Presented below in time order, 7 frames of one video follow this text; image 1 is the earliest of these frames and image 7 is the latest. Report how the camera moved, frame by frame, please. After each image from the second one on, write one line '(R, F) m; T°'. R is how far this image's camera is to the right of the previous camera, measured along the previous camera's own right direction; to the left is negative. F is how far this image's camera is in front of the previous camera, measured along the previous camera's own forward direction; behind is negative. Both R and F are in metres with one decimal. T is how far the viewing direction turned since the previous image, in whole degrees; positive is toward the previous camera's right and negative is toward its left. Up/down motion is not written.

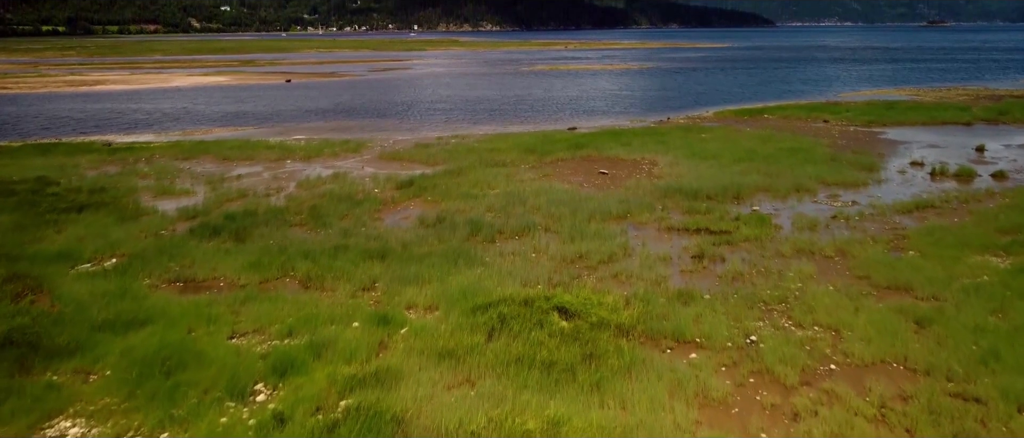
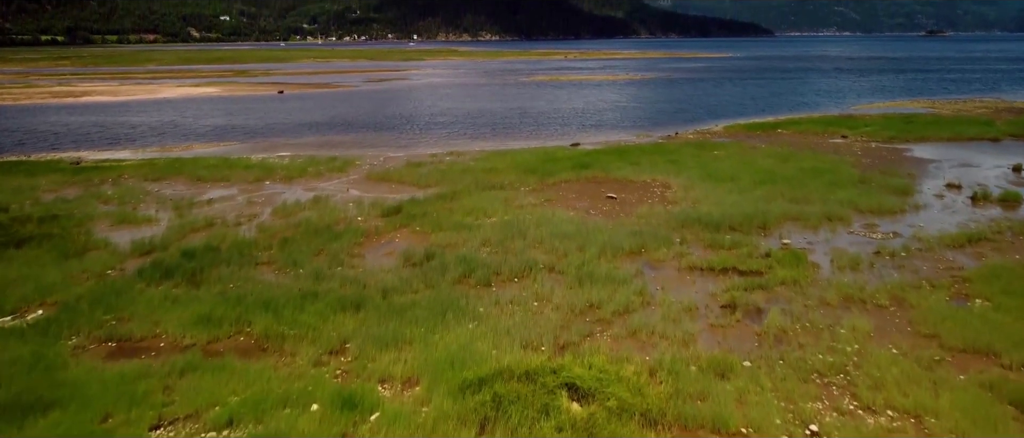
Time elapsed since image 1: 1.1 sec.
(0.0, +1.7) m; 0°
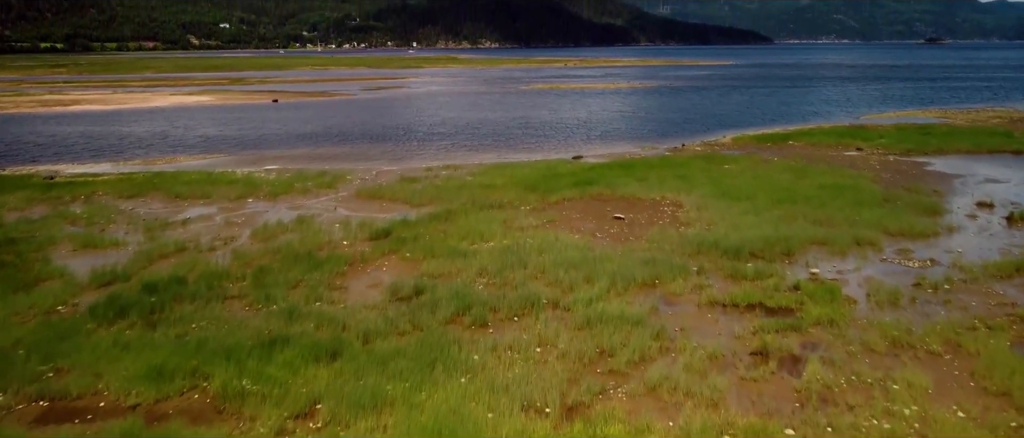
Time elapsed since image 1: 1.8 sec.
(0.0, +1.2) m; 0°
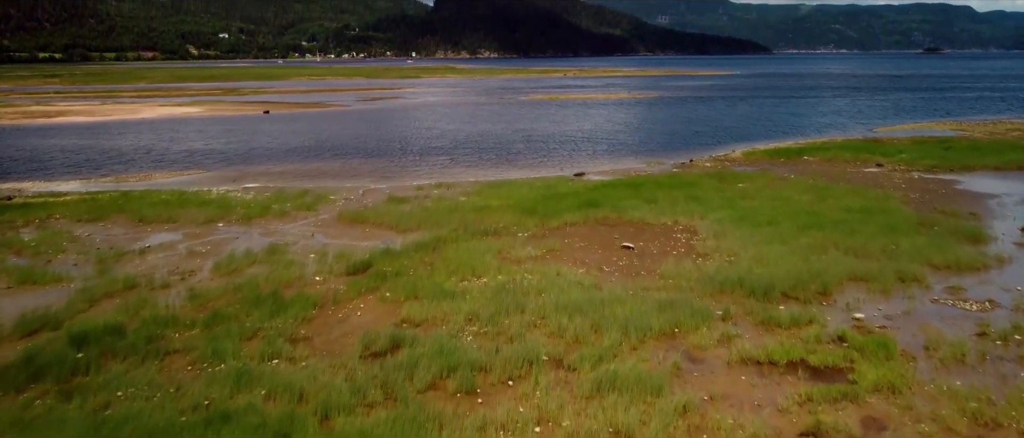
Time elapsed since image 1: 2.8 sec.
(+0.1, +1.6) m; 0°
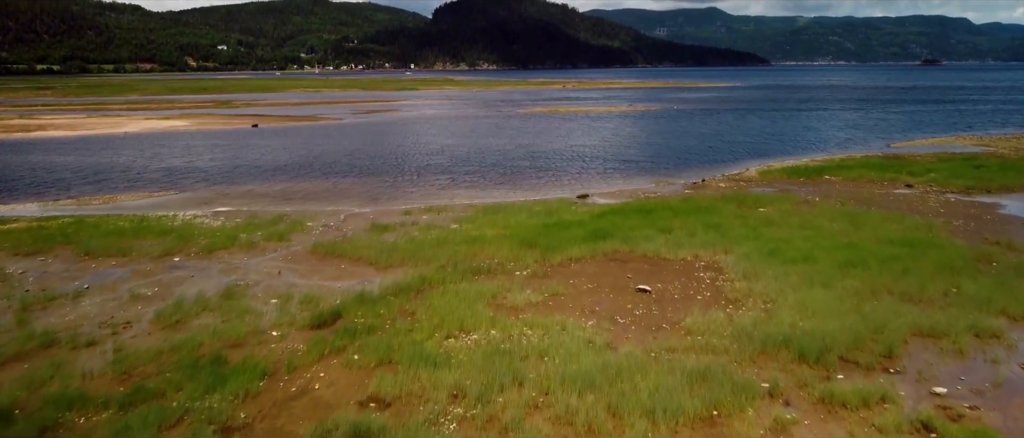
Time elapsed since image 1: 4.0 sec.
(0.0, +1.9) m; 0°
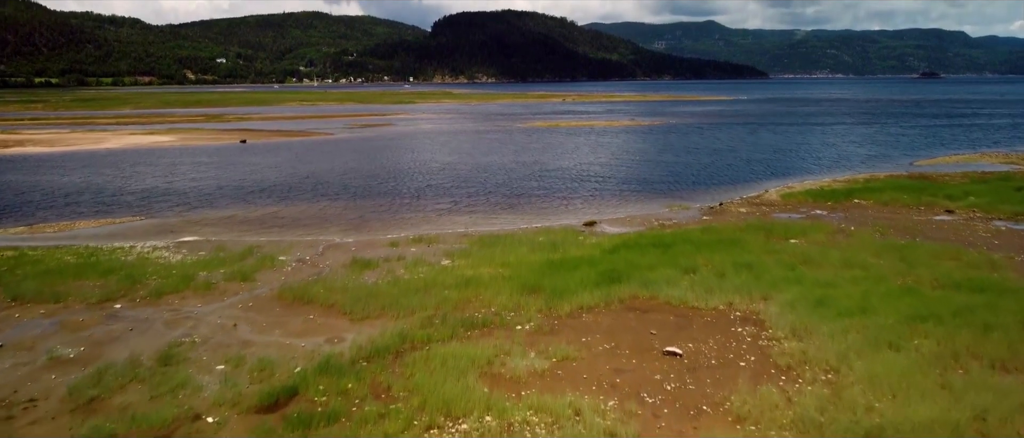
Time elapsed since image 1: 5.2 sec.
(0.0, +2.1) m; 0°
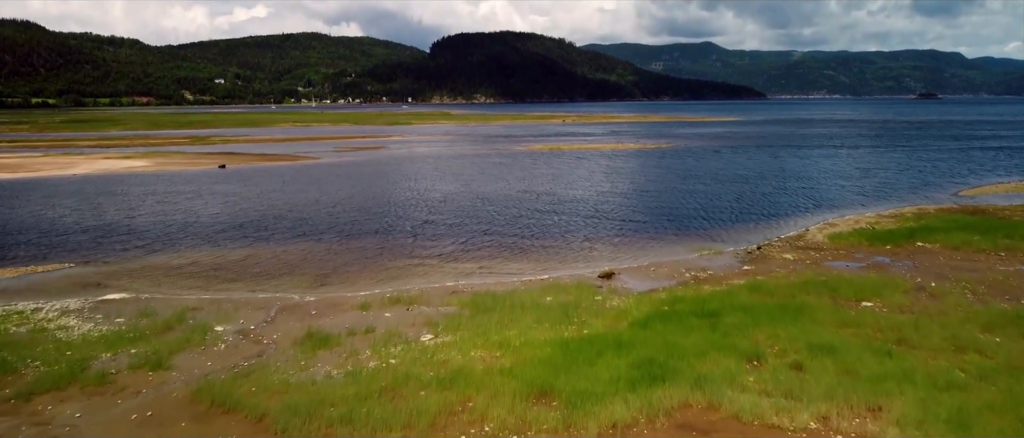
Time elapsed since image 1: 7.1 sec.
(0.0, +3.3) m; 0°
